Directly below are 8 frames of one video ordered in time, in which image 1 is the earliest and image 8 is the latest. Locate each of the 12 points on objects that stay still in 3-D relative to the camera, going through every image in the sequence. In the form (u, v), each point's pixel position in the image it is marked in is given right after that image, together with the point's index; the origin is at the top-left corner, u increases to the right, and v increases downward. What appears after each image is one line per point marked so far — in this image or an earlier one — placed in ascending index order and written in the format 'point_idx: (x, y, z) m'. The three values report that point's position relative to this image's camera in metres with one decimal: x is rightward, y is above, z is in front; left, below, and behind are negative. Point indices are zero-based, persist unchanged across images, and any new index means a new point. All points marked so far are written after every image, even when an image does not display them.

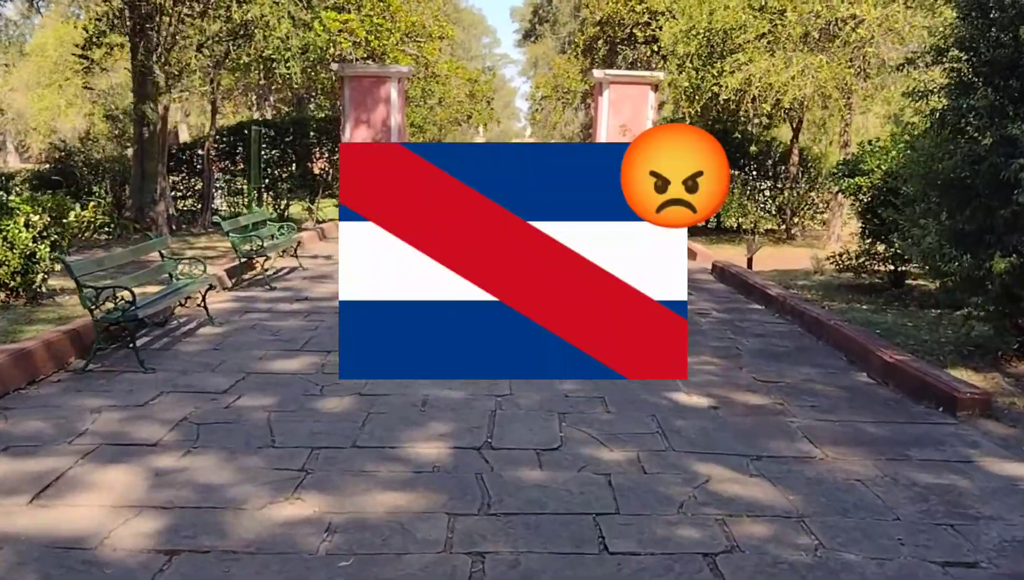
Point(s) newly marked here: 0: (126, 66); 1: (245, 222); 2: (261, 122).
0: (-5.1, +3.0, +14.2) m
1: (-2.6, +0.7, +10.2) m
2: (-3.9, +2.6, +16.7) m
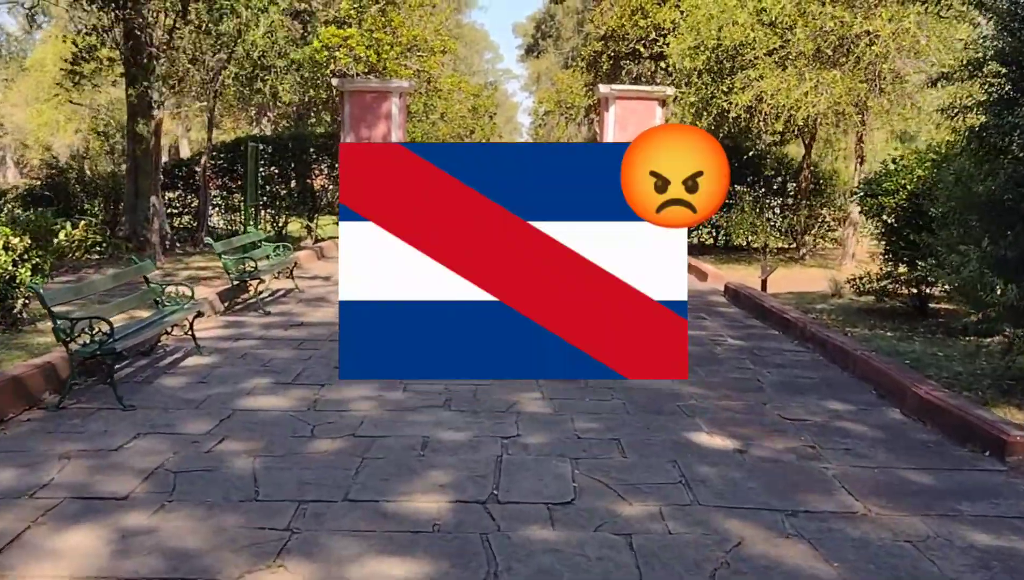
0: (-5.1, +2.7, +13.9) m
1: (-2.5, +0.4, +9.8) m
2: (-3.8, +2.3, +16.3) m
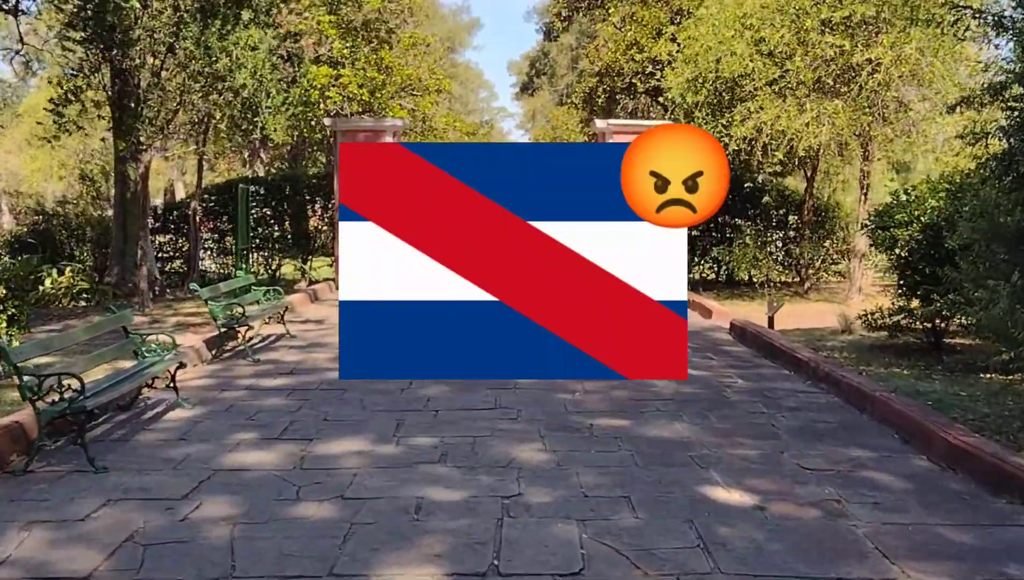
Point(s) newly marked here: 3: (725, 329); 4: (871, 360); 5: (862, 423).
0: (-5.1, +2.1, +13.6) m
1: (-2.5, 0.0, +9.5) m
2: (-3.9, +1.7, +16.0) m
3: (+2.1, -0.4, +10.5) m
4: (+2.7, -0.5, +8.0) m
5: (+2.0, -0.8, +6.2) m
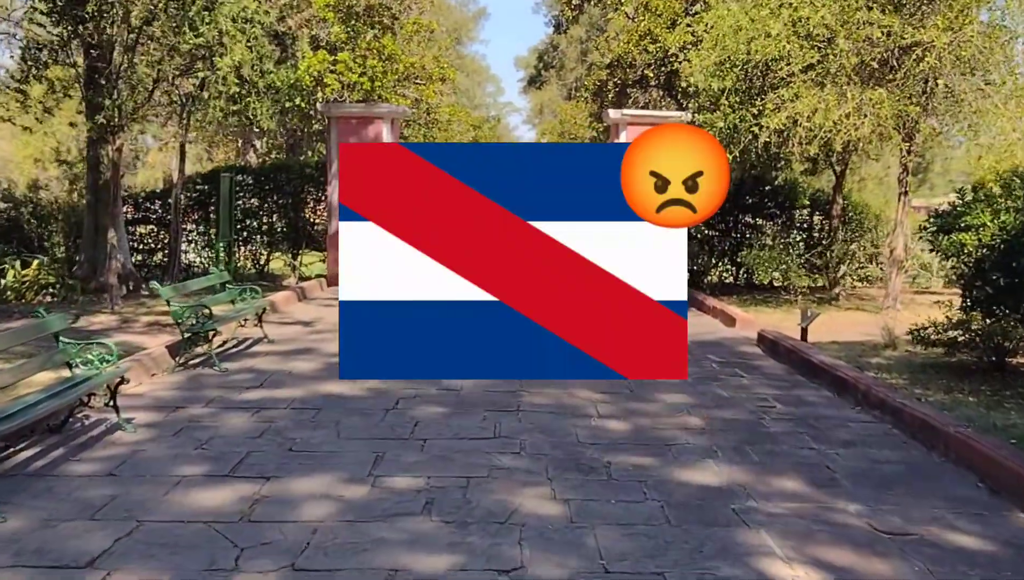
0: (-5.0, +2.2, +12.6) m
1: (-2.5, 0.0, +8.5) m
2: (-3.8, +1.7, +15.0) m
3: (+2.1, -0.5, +9.5) m
4: (+2.7, -0.6, +7.0) m
5: (+2.0, -0.8, +5.2) m
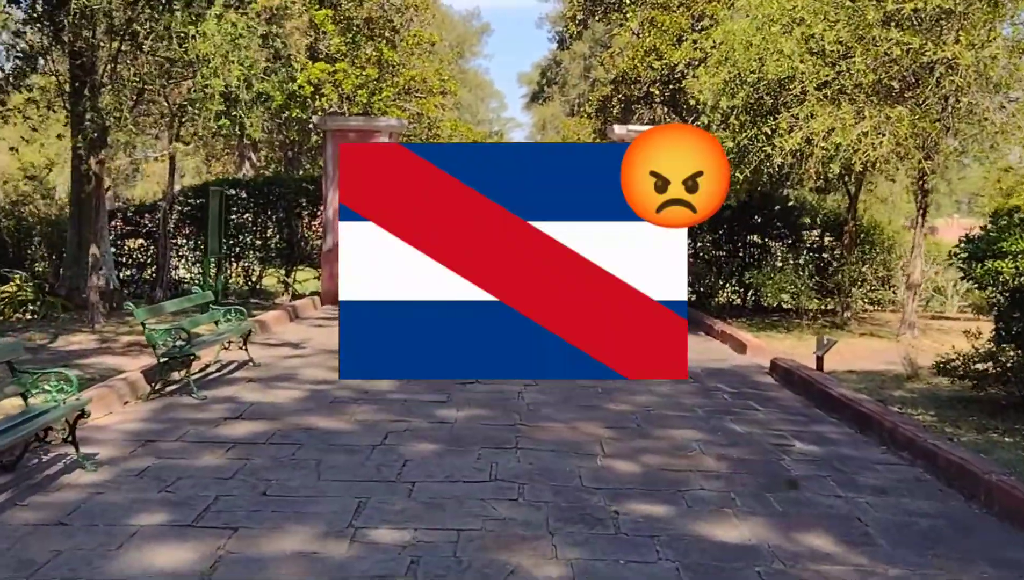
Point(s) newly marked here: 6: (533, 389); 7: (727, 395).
0: (-5.0, +2.0, +12.1) m
1: (-2.5, -0.1, +8.0) m
2: (-3.8, +1.5, +14.6) m
3: (+2.1, -0.7, +9.0) m
4: (+2.7, -0.8, +6.5) m
5: (+2.0, -1.0, +4.7) m
6: (+0.2, -0.7, +7.8) m
7: (+1.6, -0.8, +7.8) m
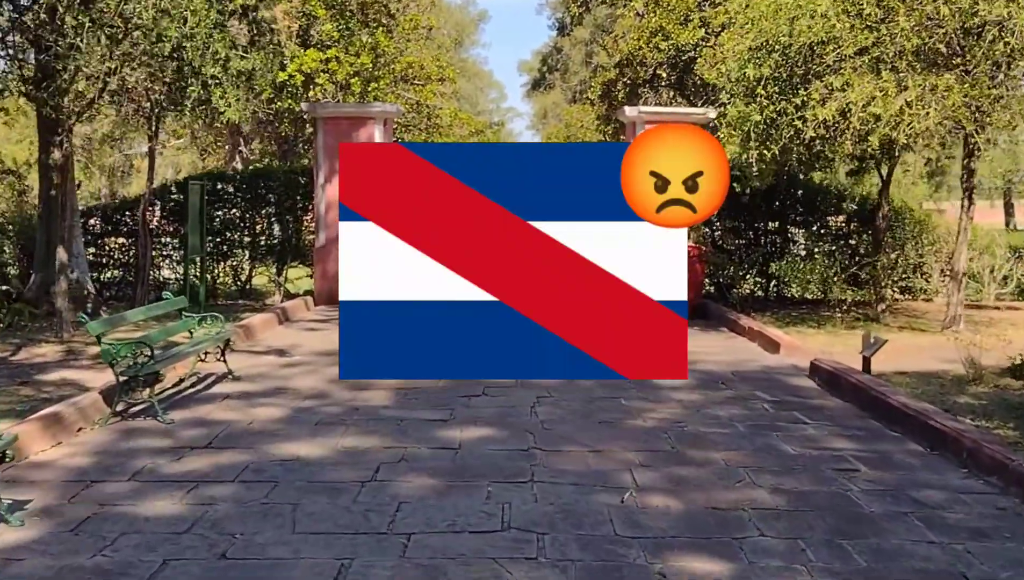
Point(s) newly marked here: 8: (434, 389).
0: (-5.0, +1.9, +11.2) m
1: (-2.4, -0.2, +7.1) m
2: (-3.7, +1.5, +13.6) m
3: (+2.2, -0.6, +8.1) m
4: (+2.8, -0.7, +5.6) m
5: (+2.1, -1.0, +3.7) m
6: (+0.2, -0.7, +6.8) m
7: (+1.6, -0.7, +6.9) m
8: (-0.5, -0.7, +7.2) m
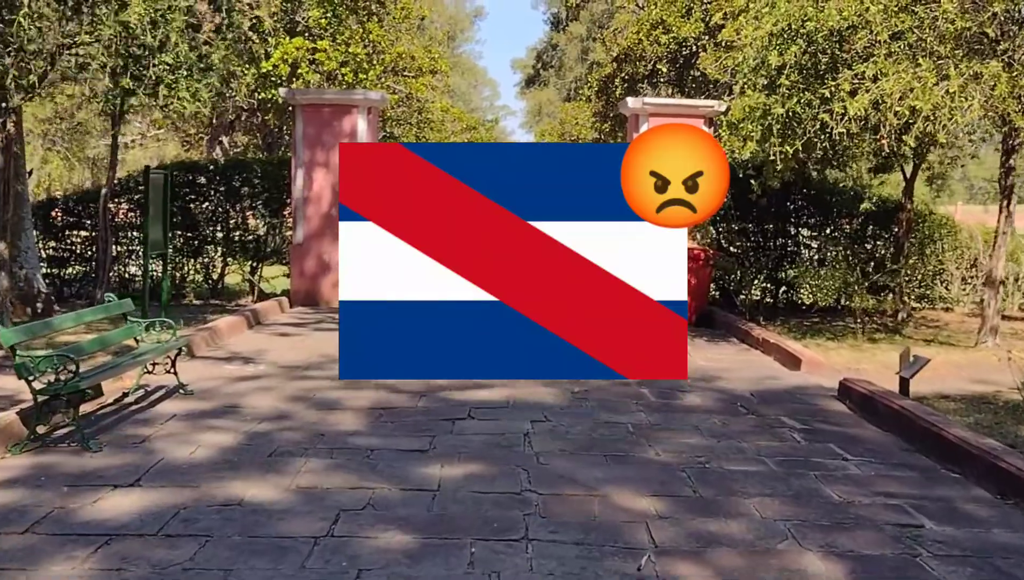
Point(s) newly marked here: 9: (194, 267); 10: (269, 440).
0: (-5.0, +2.0, +10.2) m
1: (-2.5, -0.2, +6.1) m
2: (-3.8, +1.5, +12.7) m
3: (+2.1, -0.7, +7.2) m
4: (+2.7, -0.8, +4.7) m
5: (+2.0, -1.1, +2.8) m
6: (+0.2, -0.8, +5.9) m
7: (+1.6, -0.8, +6.0) m
8: (-0.6, -0.7, +6.3) m
9: (-3.8, +0.3, +12.9) m
10: (-1.2, -0.8, +5.4) m
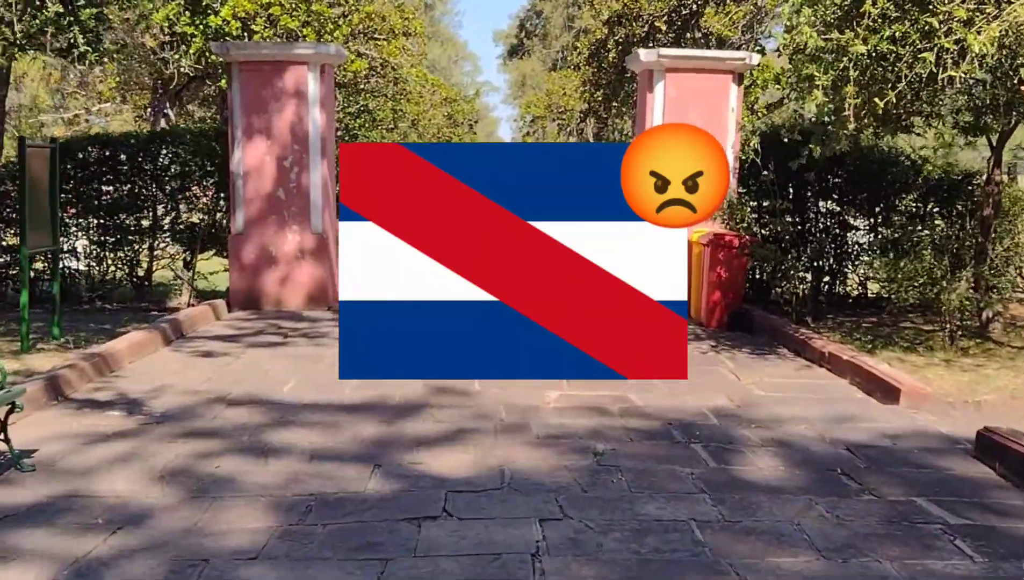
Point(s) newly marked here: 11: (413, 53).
0: (-5.1, +1.9, +7.9) m
1: (-2.5, -0.3, +3.9) m
2: (-4.0, +1.5, +10.4) m
3: (+2.1, -0.7, +5.0) m
4: (+2.7, -0.9, +2.5) m
5: (+2.1, -1.2, +0.7) m
6: (+0.2, -0.8, +3.7) m
7: (+1.6, -0.9, +3.8) m
8: (-0.6, -0.8, +4.1) m
9: (-3.9, +0.3, +10.6) m
10: (-1.2, -0.9, +3.2) m
11: (-1.8, +4.2, +18.8) m
